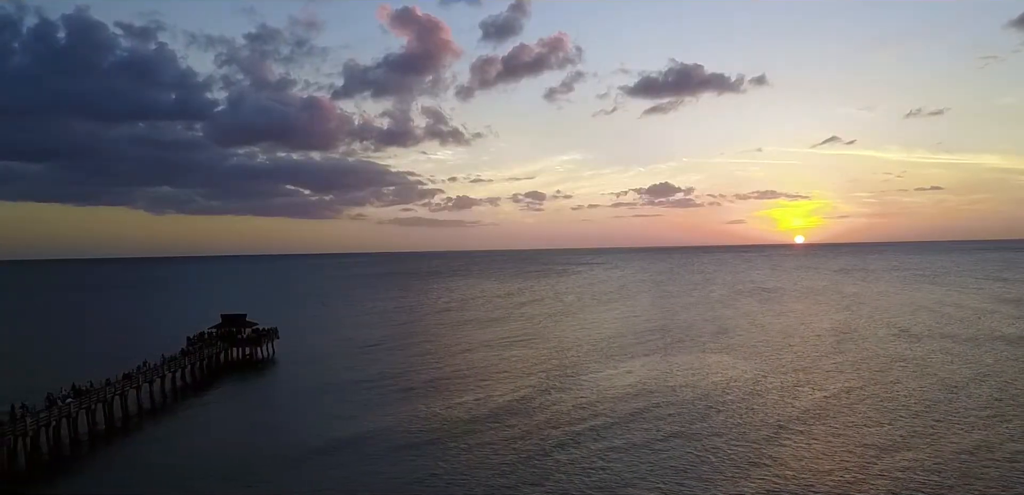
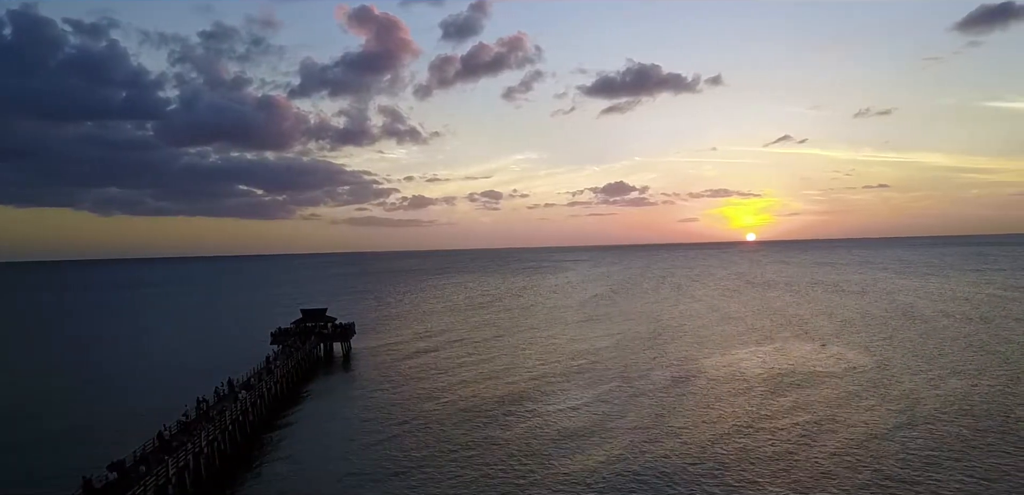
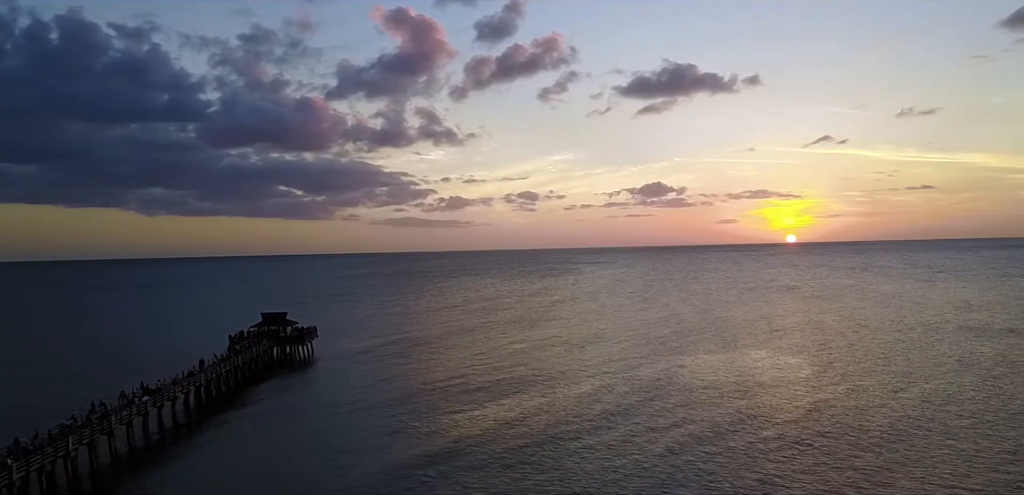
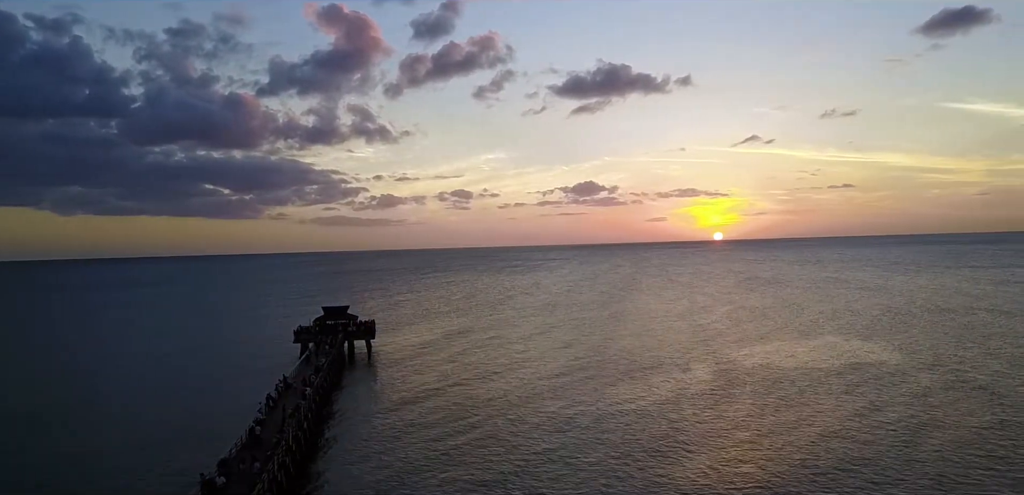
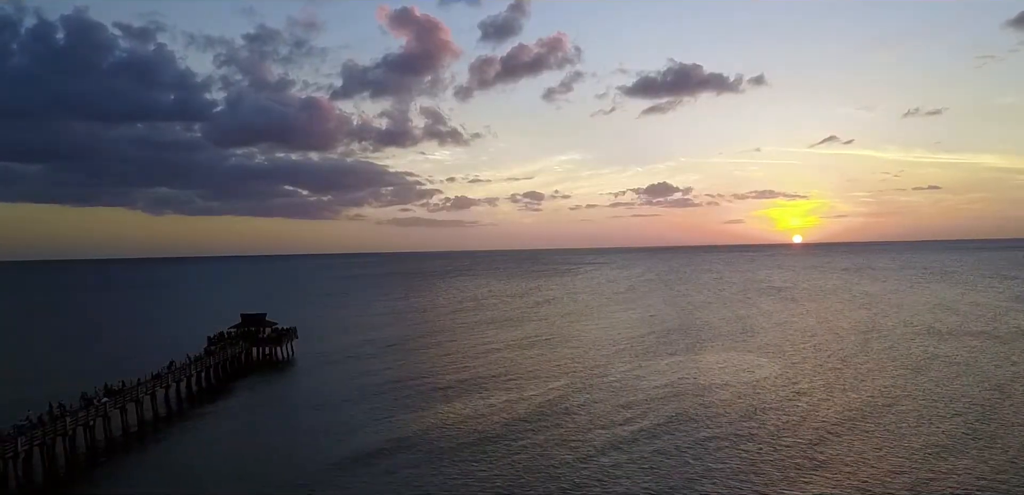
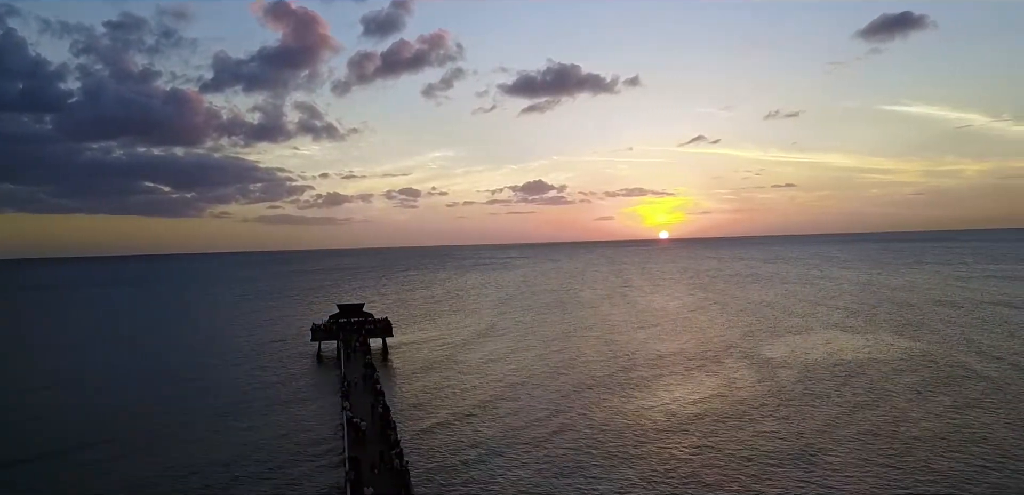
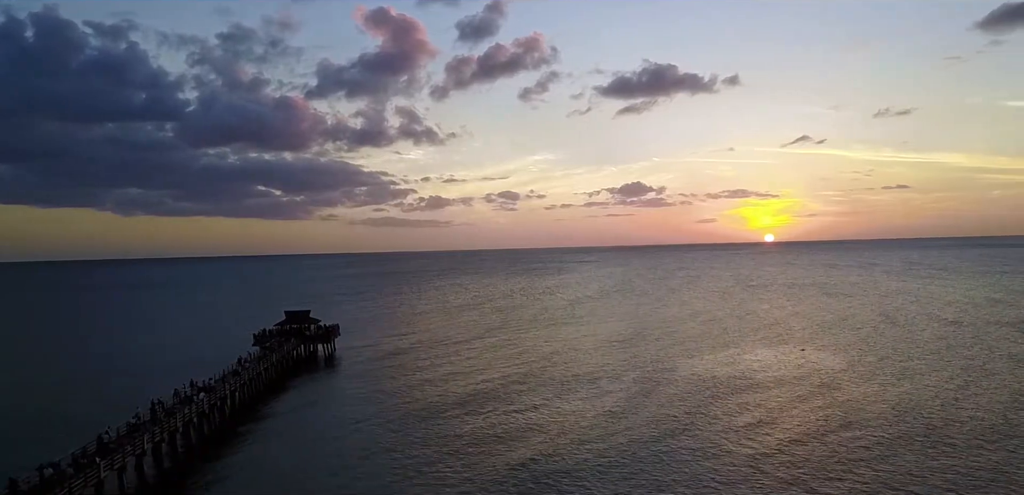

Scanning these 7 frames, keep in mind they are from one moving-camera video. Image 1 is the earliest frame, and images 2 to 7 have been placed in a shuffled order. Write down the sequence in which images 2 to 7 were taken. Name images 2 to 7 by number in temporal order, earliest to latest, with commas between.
5, 3, 7, 2, 4, 6
